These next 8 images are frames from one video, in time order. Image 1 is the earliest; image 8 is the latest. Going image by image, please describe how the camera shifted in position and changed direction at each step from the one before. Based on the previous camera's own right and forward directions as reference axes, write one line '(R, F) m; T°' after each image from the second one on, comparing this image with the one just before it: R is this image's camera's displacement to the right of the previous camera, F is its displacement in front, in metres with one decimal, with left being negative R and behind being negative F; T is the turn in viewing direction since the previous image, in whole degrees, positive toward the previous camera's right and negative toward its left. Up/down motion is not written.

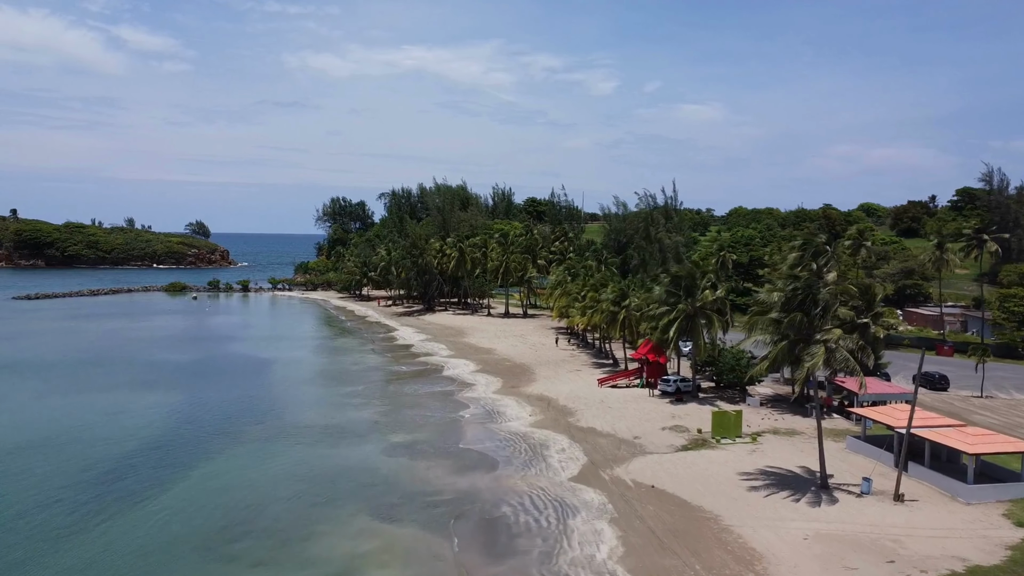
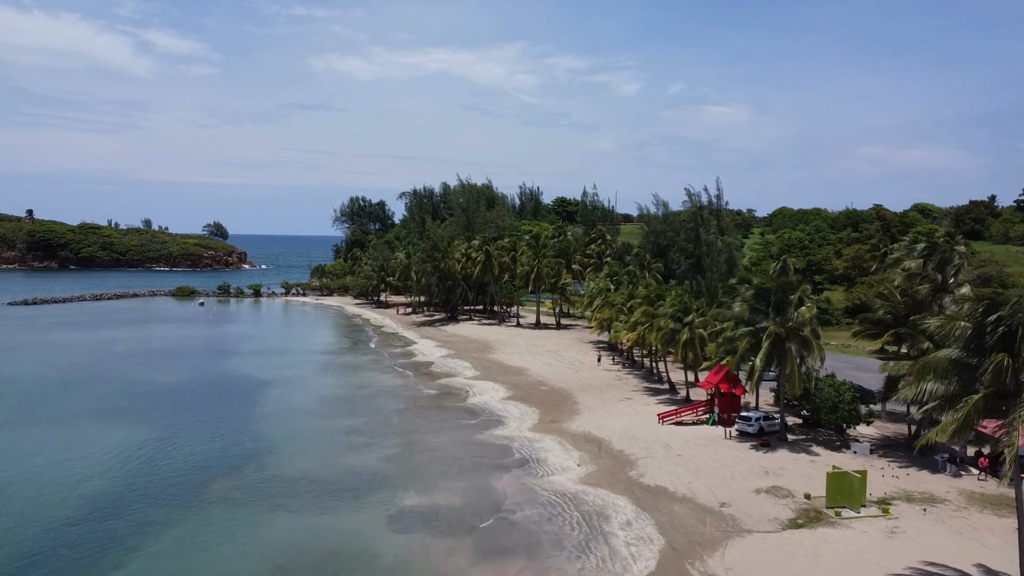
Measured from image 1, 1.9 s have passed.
(-0.7, +6.8) m; -2°
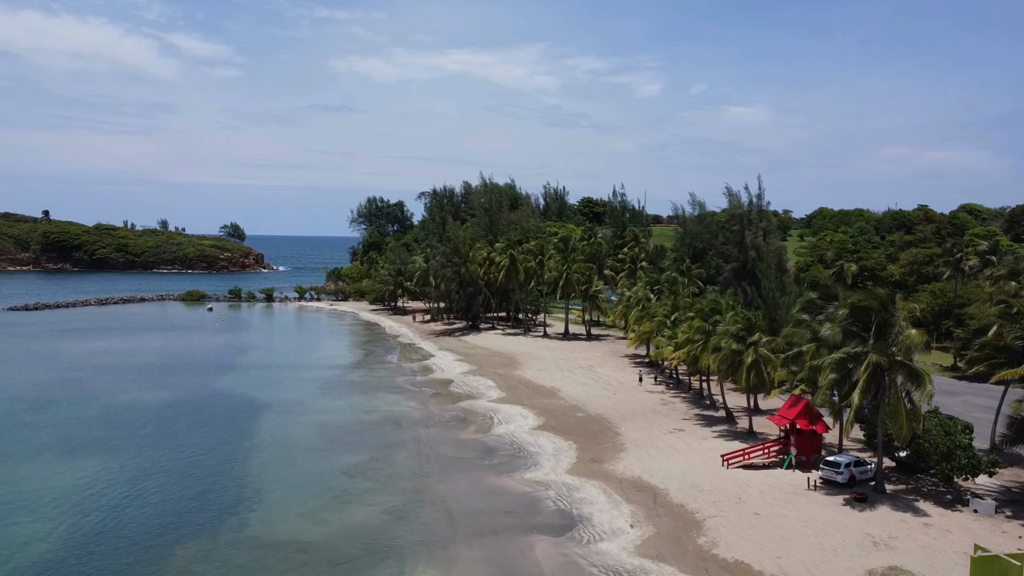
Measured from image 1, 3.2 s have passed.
(-0.4, +4.9) m; -1°
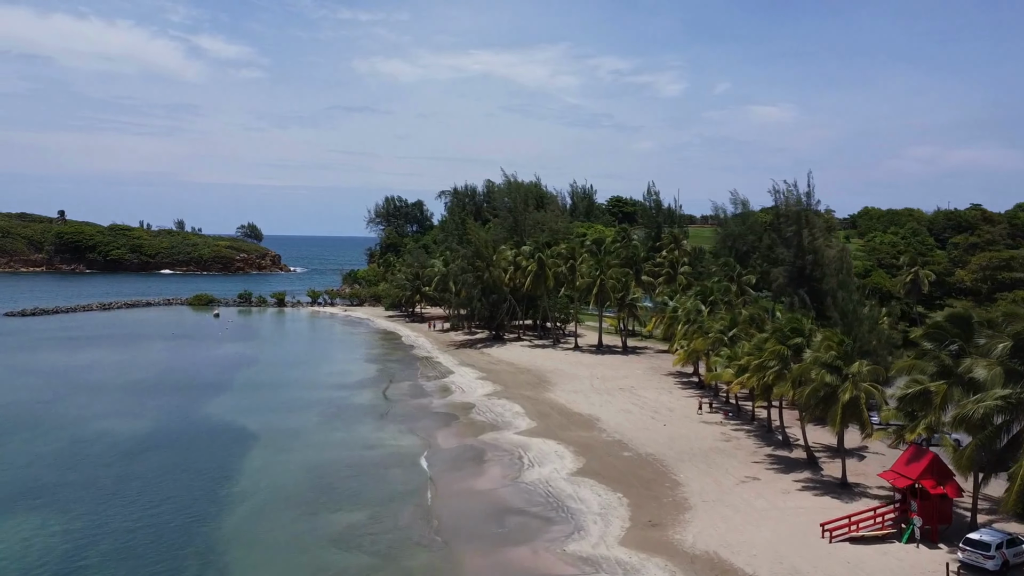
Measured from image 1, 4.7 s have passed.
(-0.4, +5.5) m; -2°
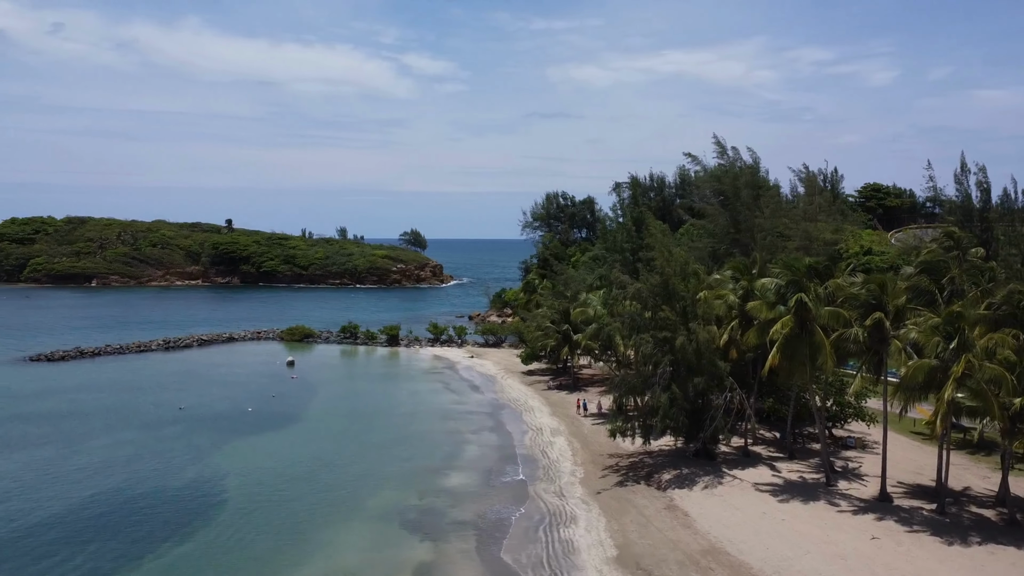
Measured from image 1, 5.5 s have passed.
(+0.2, +3.2) m; -2°
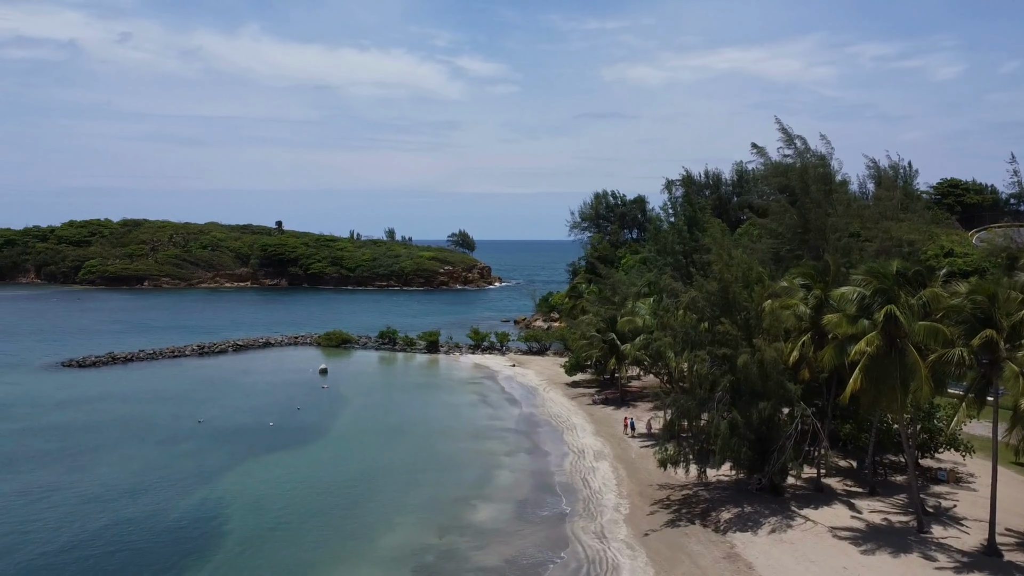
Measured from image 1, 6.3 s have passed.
(+0.5, +3.5) m; -4°
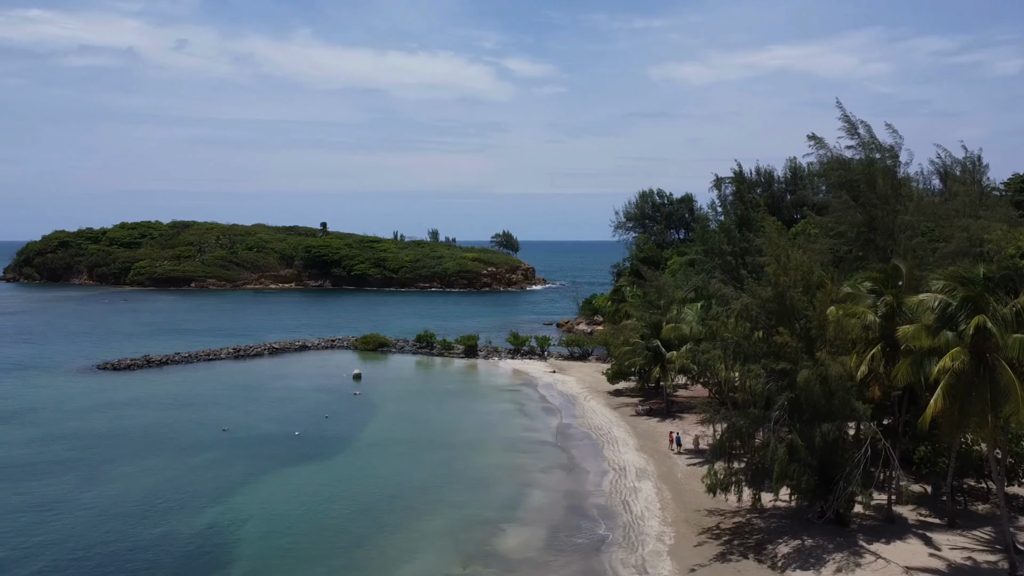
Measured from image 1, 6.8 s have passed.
(+0.4, +2.2) m; -3°
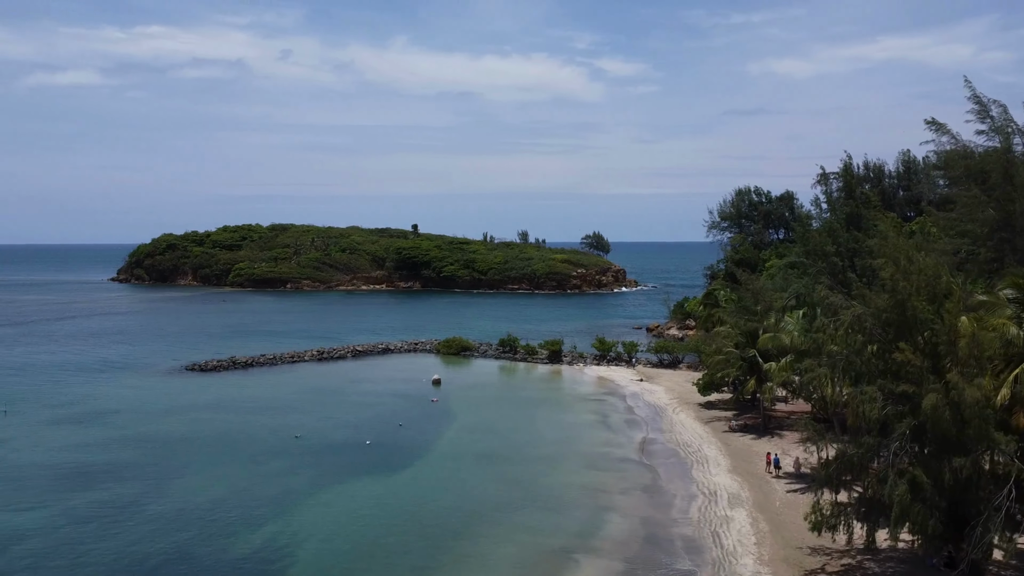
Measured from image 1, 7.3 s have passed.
(+0.5, +2.3) m; -7°
